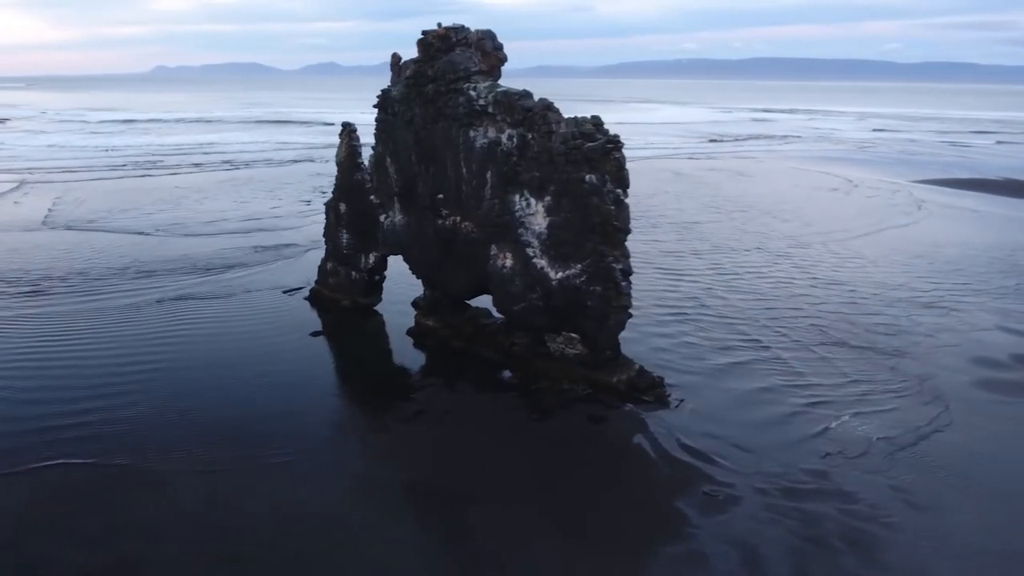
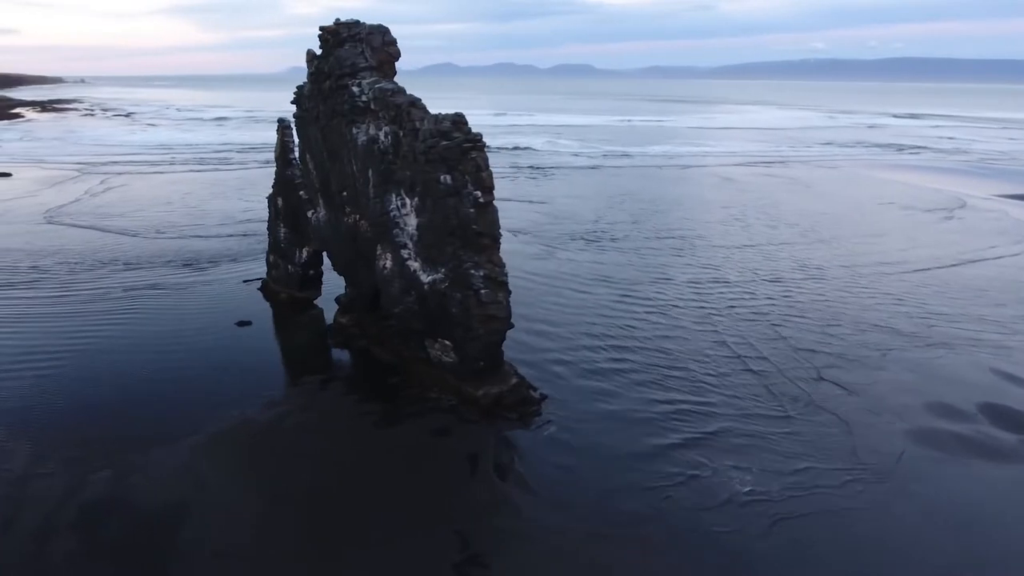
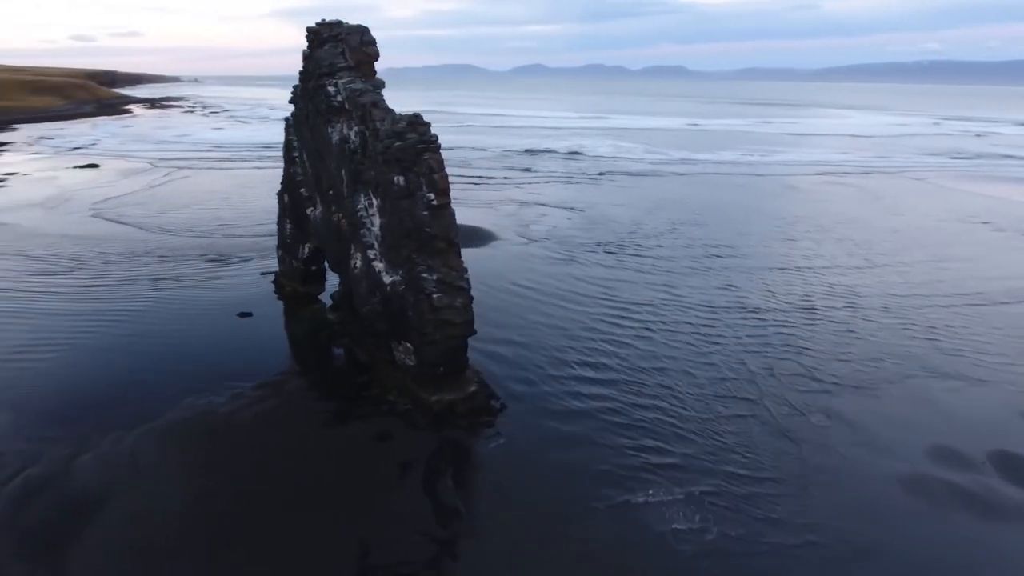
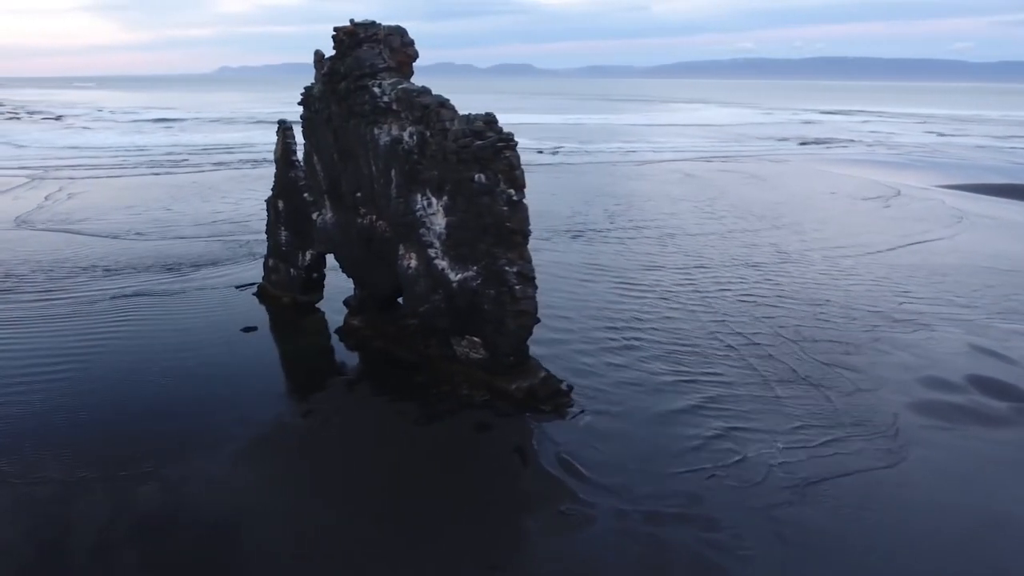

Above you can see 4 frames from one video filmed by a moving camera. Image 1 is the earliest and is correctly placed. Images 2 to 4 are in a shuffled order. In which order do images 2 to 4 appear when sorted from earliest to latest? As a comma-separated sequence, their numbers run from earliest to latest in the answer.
4, 2, 3
